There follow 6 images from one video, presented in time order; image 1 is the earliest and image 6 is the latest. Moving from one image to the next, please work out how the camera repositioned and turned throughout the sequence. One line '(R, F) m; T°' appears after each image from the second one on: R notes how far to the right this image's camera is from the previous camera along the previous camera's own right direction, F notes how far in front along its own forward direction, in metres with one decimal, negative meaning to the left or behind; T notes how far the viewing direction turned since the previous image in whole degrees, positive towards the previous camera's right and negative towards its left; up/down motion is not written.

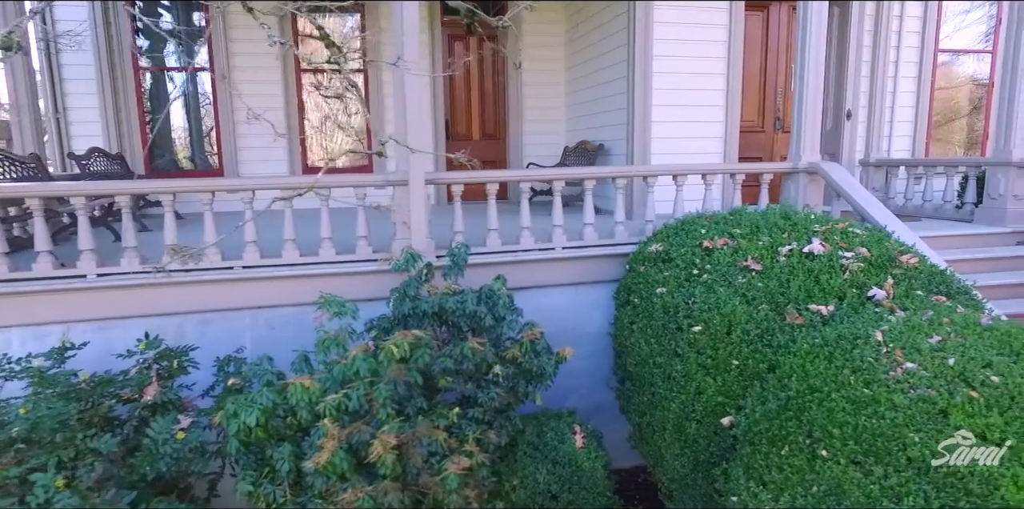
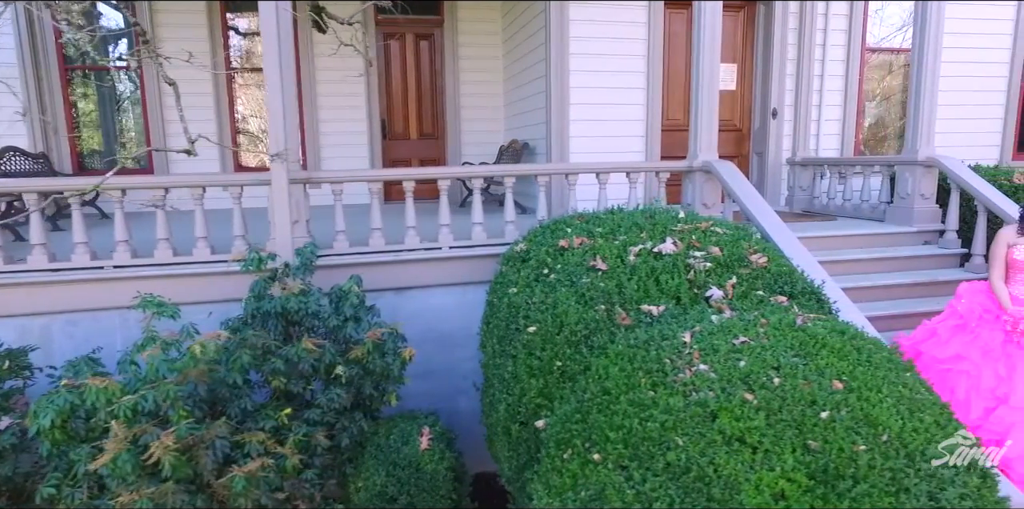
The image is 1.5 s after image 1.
(+0.6, 0.0) m; 0°
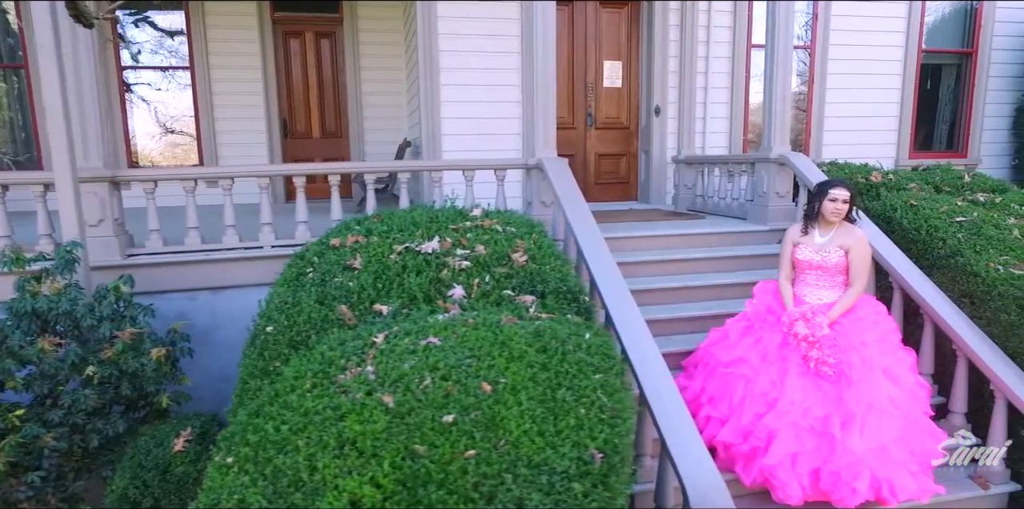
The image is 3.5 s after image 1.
(+0.9, +0.1) m; 0°
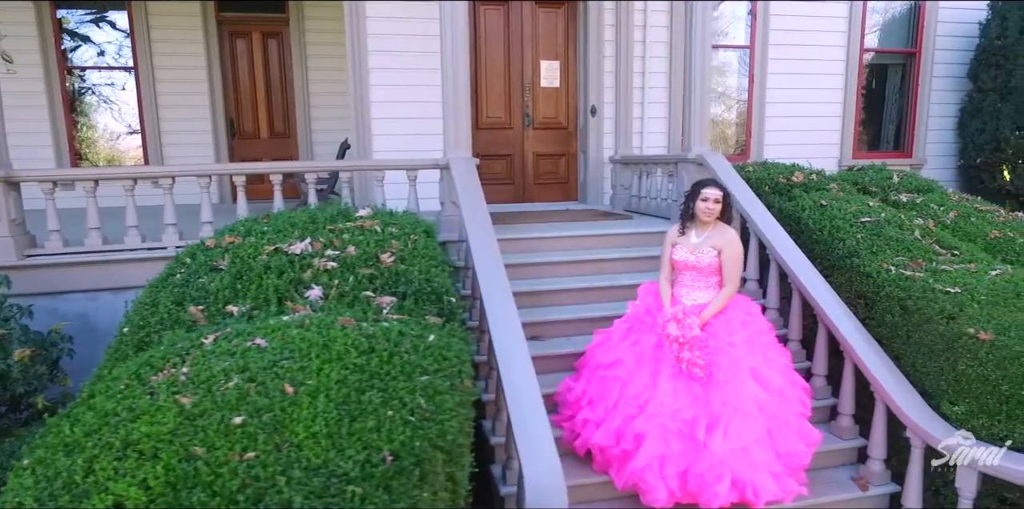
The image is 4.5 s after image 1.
(+0.5, 0.0) m; 0°
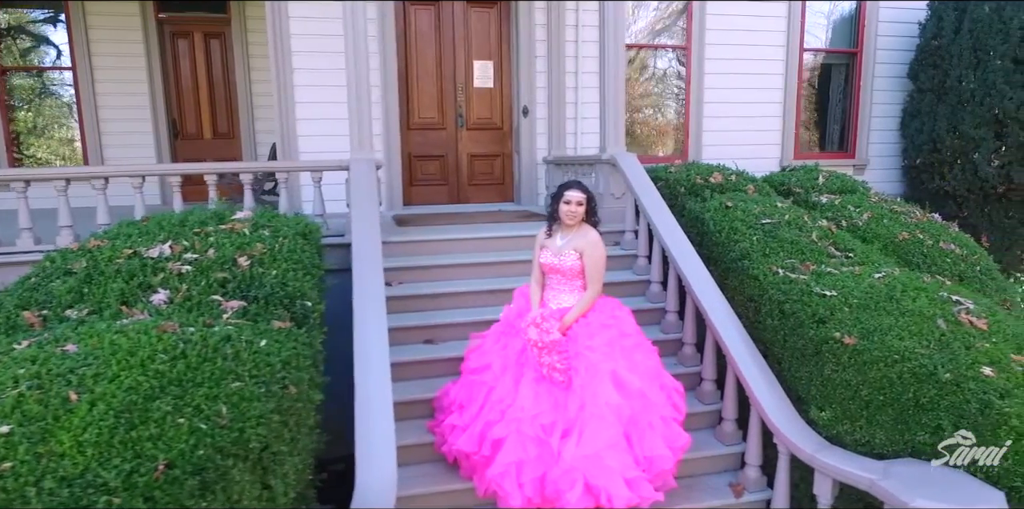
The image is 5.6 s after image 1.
(+0.5, 0.0) m; 0°
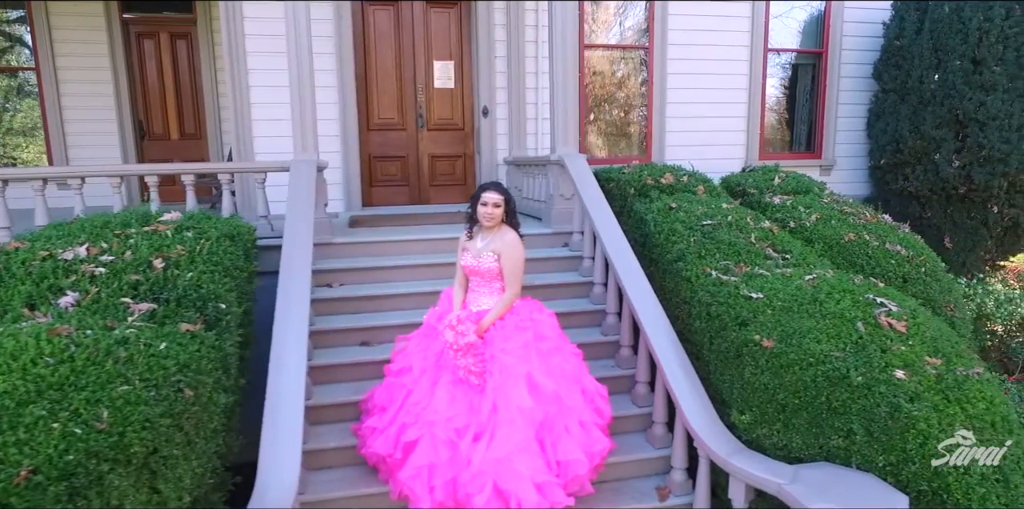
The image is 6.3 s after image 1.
(+0.3, 0.0) m; 0°
